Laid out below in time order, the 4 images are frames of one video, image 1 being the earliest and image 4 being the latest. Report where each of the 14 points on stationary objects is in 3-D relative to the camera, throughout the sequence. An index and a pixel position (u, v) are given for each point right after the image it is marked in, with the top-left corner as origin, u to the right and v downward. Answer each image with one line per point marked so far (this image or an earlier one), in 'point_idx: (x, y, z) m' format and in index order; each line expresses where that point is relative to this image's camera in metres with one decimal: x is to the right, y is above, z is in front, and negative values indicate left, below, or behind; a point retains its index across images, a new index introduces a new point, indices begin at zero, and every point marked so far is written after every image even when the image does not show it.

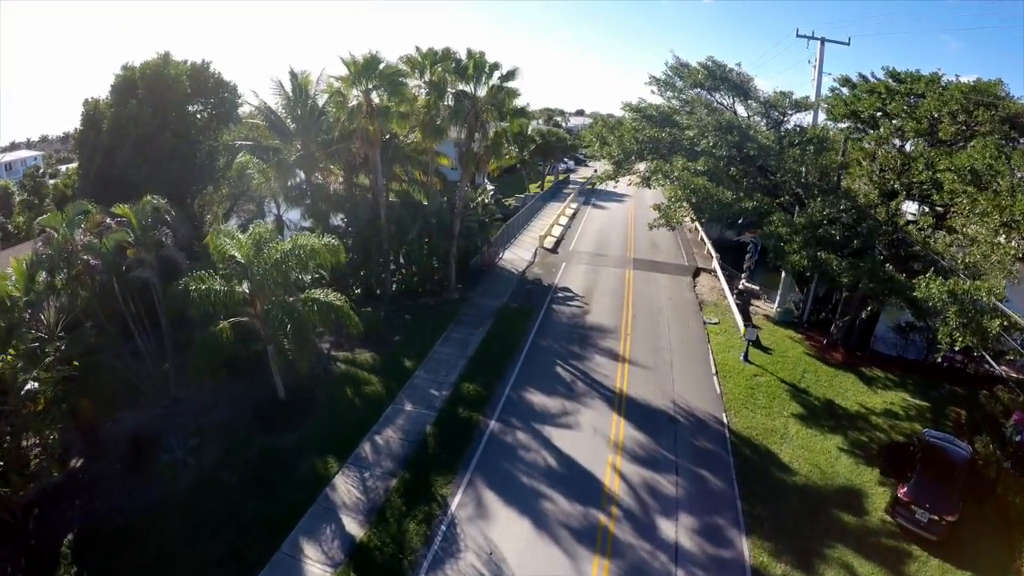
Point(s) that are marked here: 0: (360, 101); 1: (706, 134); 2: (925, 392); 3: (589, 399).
0: (-4.8, +6.0, +18.5) m
1: (+6.7, +5.3, +19.5) m
2: (+13.1, -3.3, +19.0) m
3: (+2.1, -3.0, +15.8) m
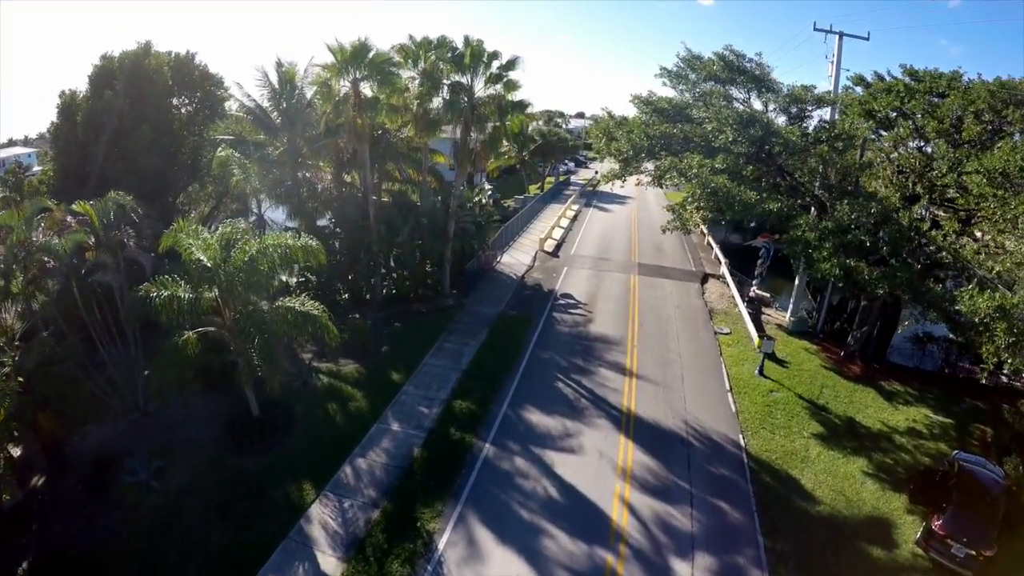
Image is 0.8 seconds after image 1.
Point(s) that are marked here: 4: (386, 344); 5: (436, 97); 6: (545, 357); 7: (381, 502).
0: (-4.8, +5.8, +17.2) m
1: (+6.7, +5.1, +18.2) m
2: (+13.1, -3.6, +17.8) m
3: (+2.0, -3.3, +14.5) m
4: (-3.8, -1.7, +17.7) m
5: (-2.5, +6.2, +18.8) m
6: (+1.0, -2.1, +17.6) m
7: (-2.6, -4.2, +11.6) m
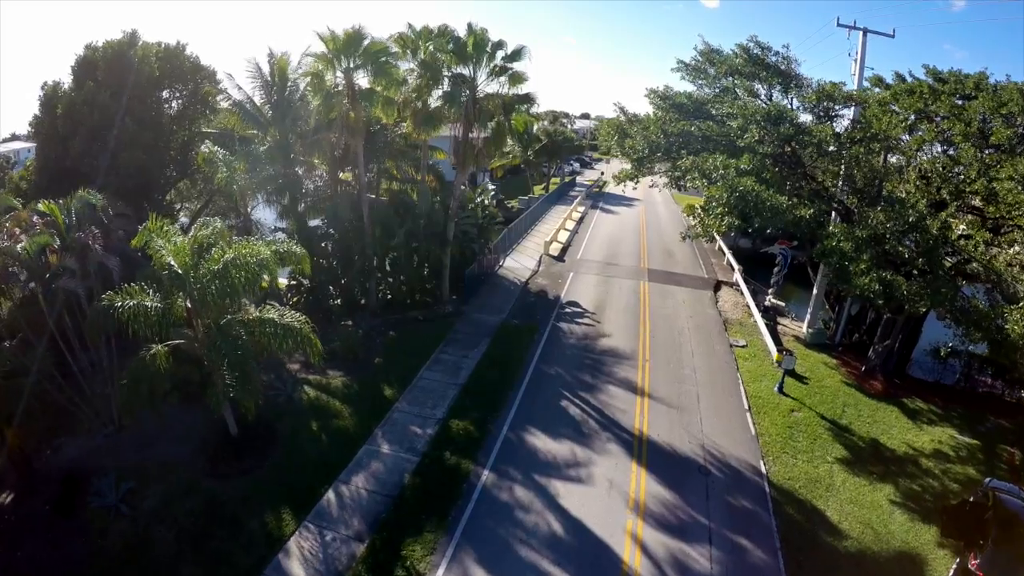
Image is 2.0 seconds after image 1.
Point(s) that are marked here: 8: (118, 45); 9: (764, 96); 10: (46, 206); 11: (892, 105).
0: (-4.6, +5.6, +16.1) m
1: (+6.8, +4.8, +17.1) m
2: (+13.1, -4.0, +16.6) m
3: (+2.1, -3.5, +13.4) m
4: (-3.8, -1.9, +16.6) m
5: (-2.3, +6.0, +17.7) m
6: (+1.0, -2.3, +16.5) m
7: (-2.6, -4.4, +10.5) m
8: (-13.0, +8.0, +19.4) m
9: (+8.3, +6.3, +19.4) m
10: (-9.1, +1.6, +11.5) m
11: (+11.1, +5.4, +17.3) m
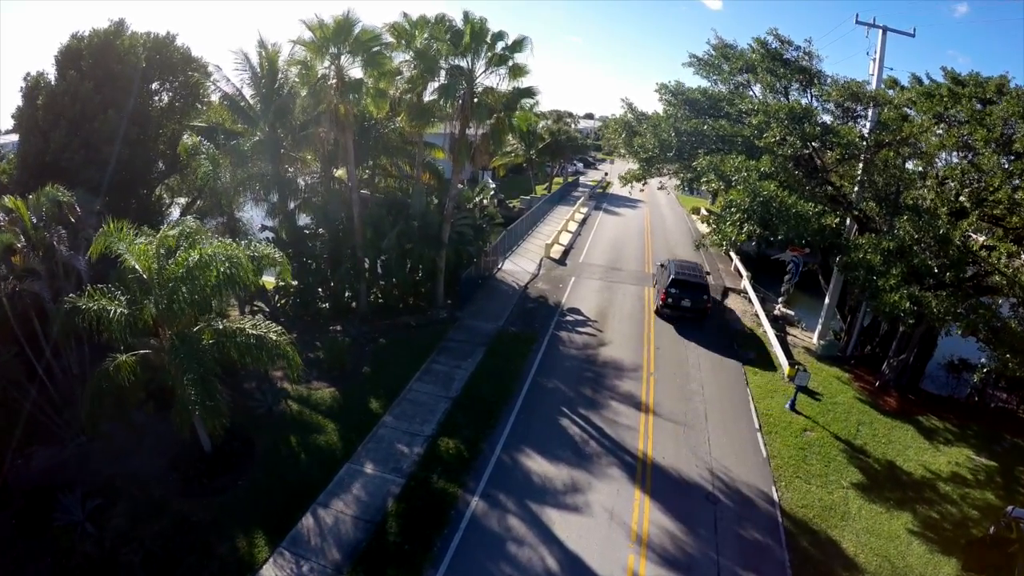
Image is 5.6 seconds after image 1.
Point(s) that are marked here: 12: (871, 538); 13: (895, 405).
0: (-4.6, +5.6, +15.2) m
1: (+6.9, +4.5, +16.2) m
2: (+13.0, -4.4, +15.7) m
3: (+2.0, -3.7, +12.5) m
4: (-3.9, -2.0, +15.8) m
5: (-2.2, +5.9, +16.8) m
6: (+0.9, -2.5, +15.6) m
7: (-2.7, -4.6, +9.7) m
8: (-12.9, +8.1, +18.4) m
9: (+8.4, +6.0, +18.5) m
10: (-9.1, +1.6, +10.7) m
11: (+11.1, +5.0, +16.4) m
12: (+7.1, -5.0, +11.4) m
13: (+11.4, -3.5, +17.5) m
